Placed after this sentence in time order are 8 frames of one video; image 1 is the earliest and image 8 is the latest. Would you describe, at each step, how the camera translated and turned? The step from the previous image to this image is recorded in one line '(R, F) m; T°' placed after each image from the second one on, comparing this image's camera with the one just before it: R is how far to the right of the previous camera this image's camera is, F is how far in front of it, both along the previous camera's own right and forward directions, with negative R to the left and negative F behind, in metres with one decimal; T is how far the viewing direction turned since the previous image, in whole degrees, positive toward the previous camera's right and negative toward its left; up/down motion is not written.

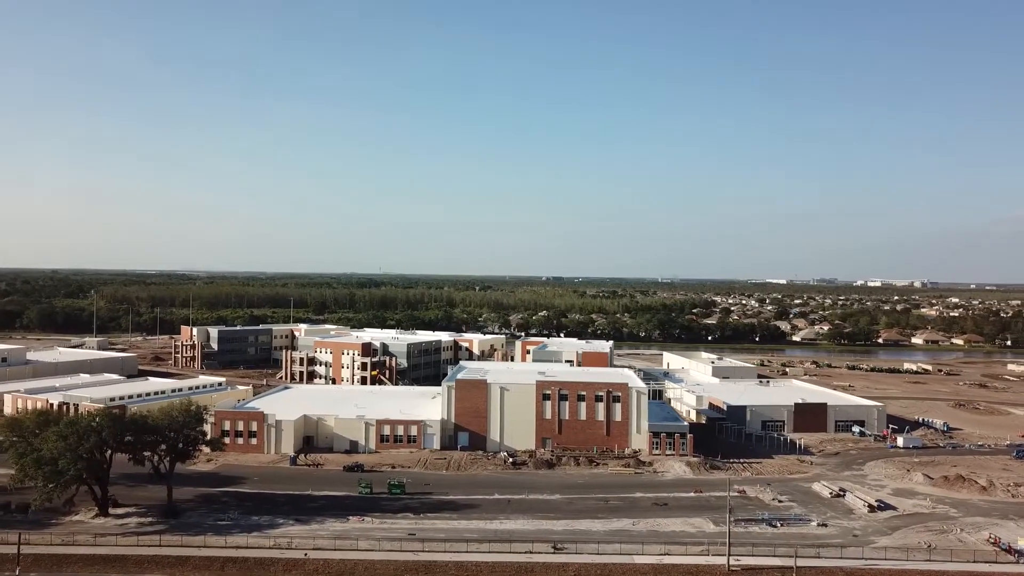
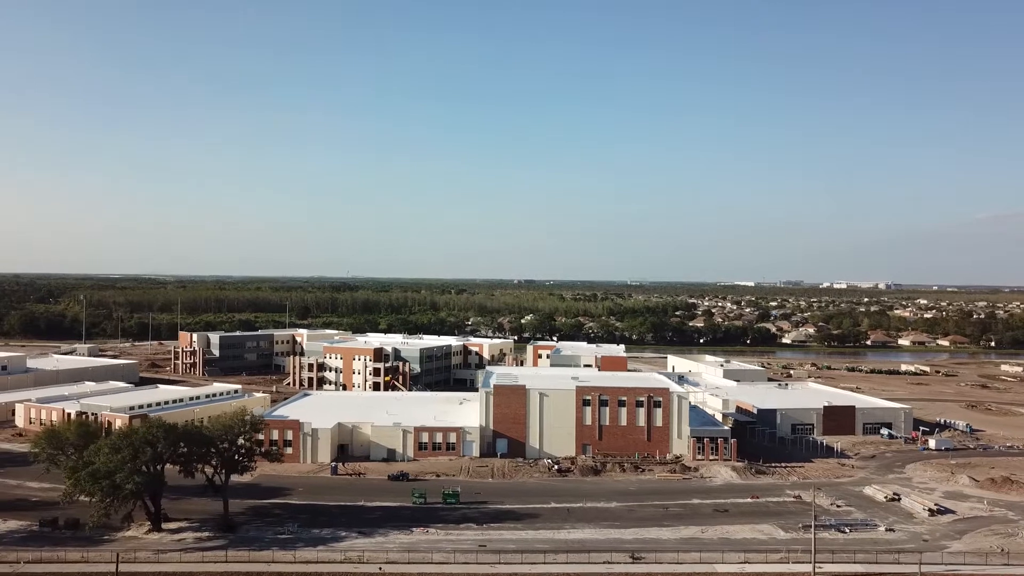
(-4.1, +0.6) m; +2°
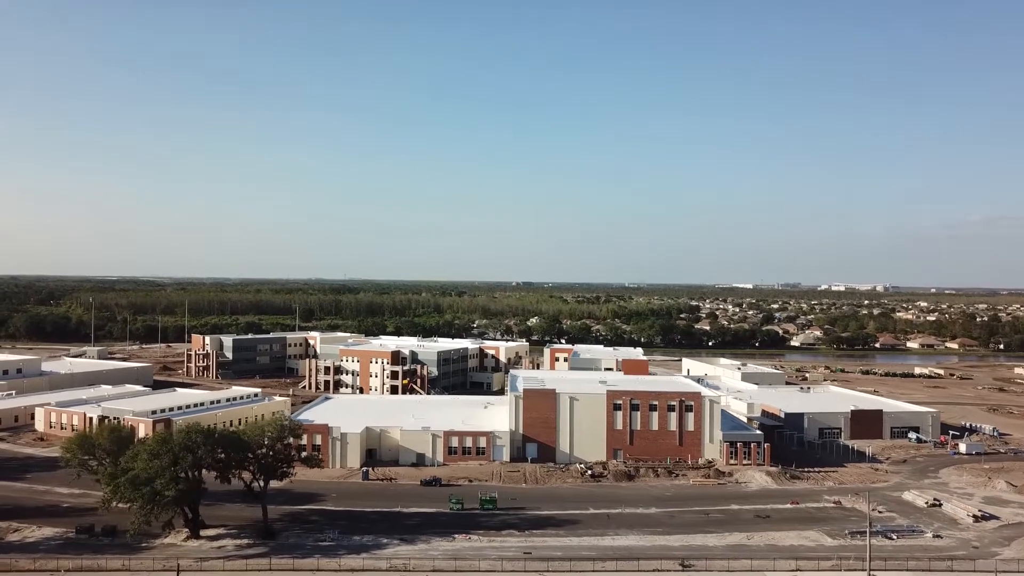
(-1.9, +0.4) m; 0°
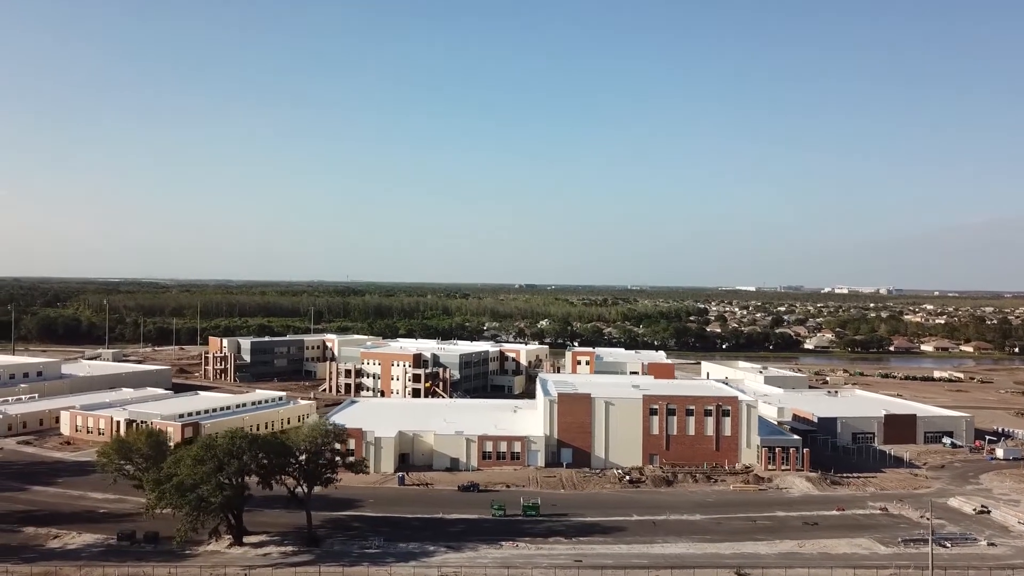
(-1.9, +0.4) m; 0°
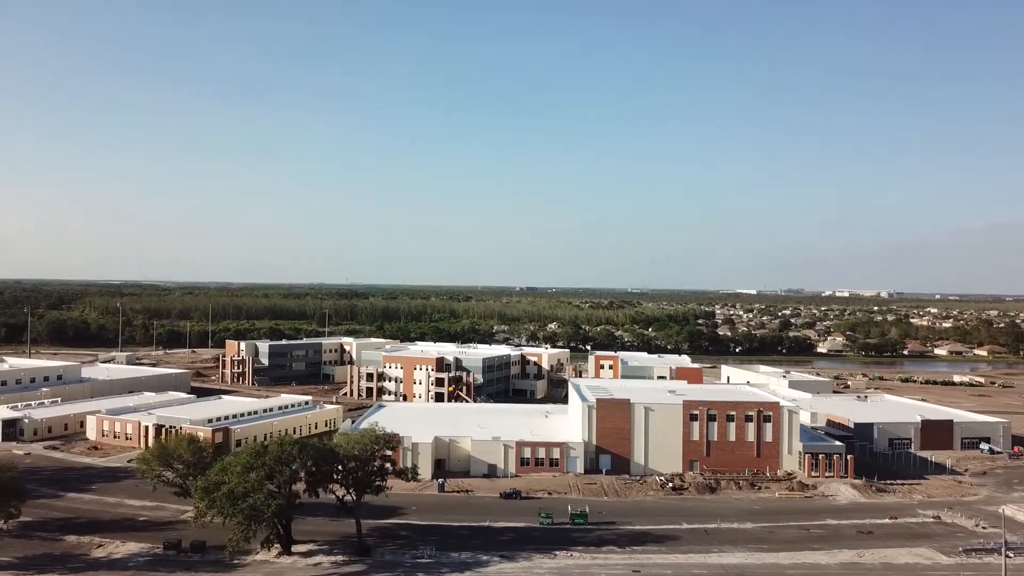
(-2.2, +0.6) m; 0°
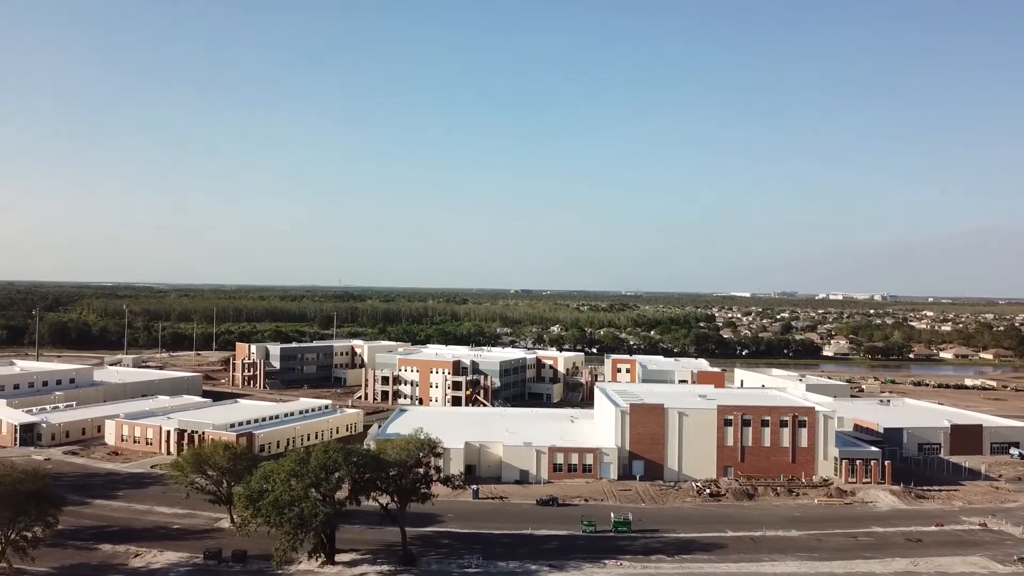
(-2.2, +0.6) m; 0°
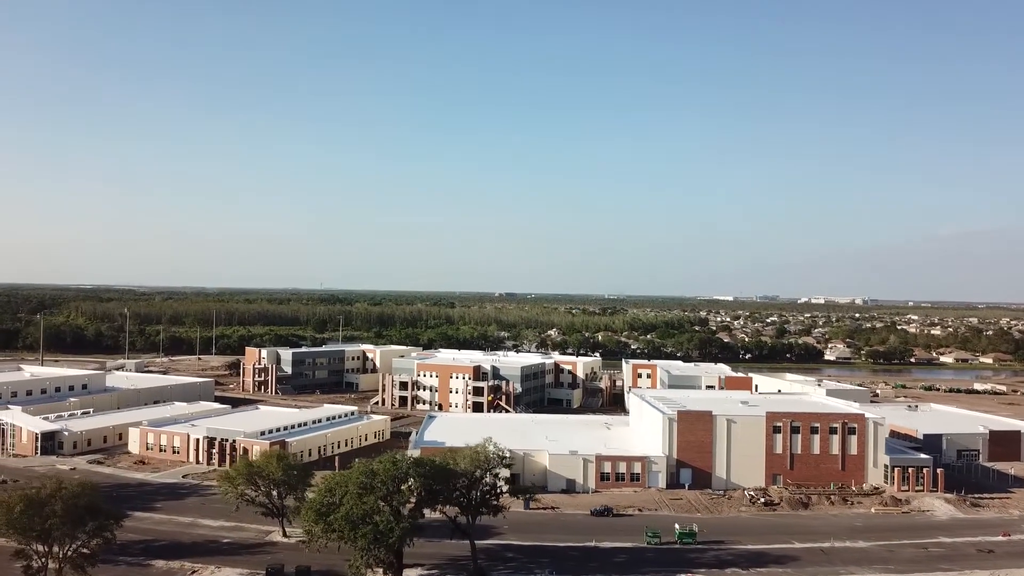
(-3.4, +0.9) m; +1°
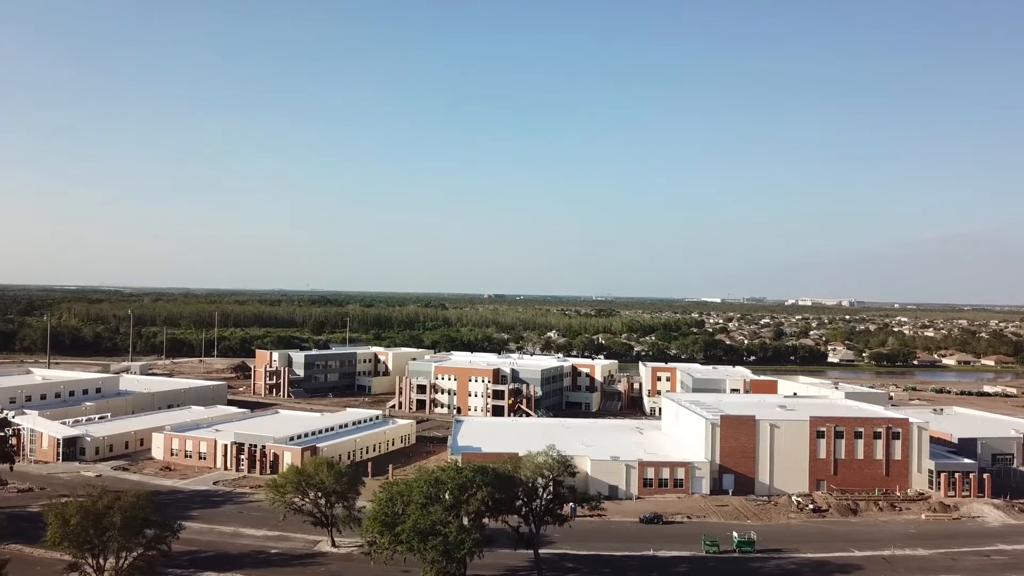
(-2.9, +0.8) m; +1°
